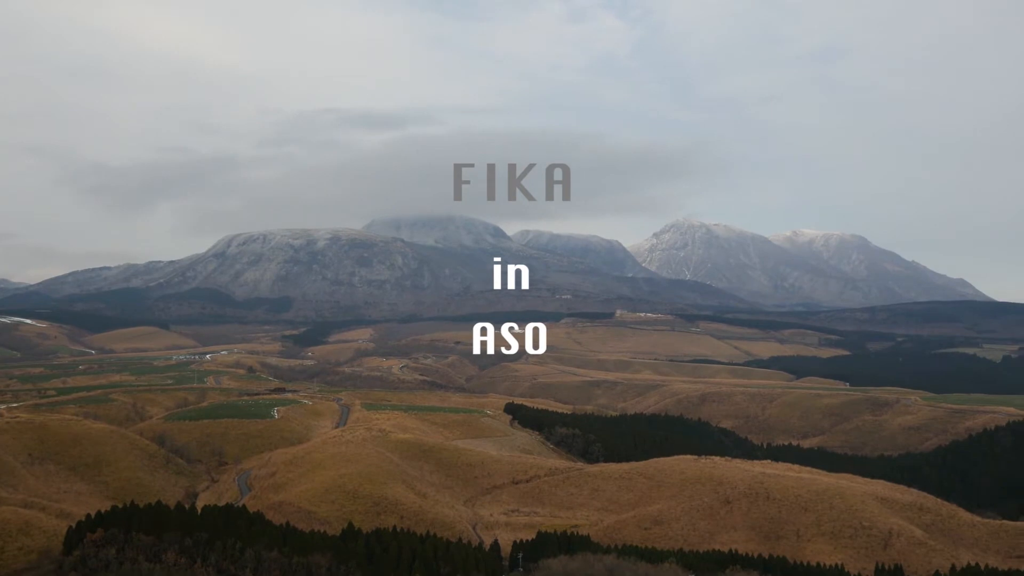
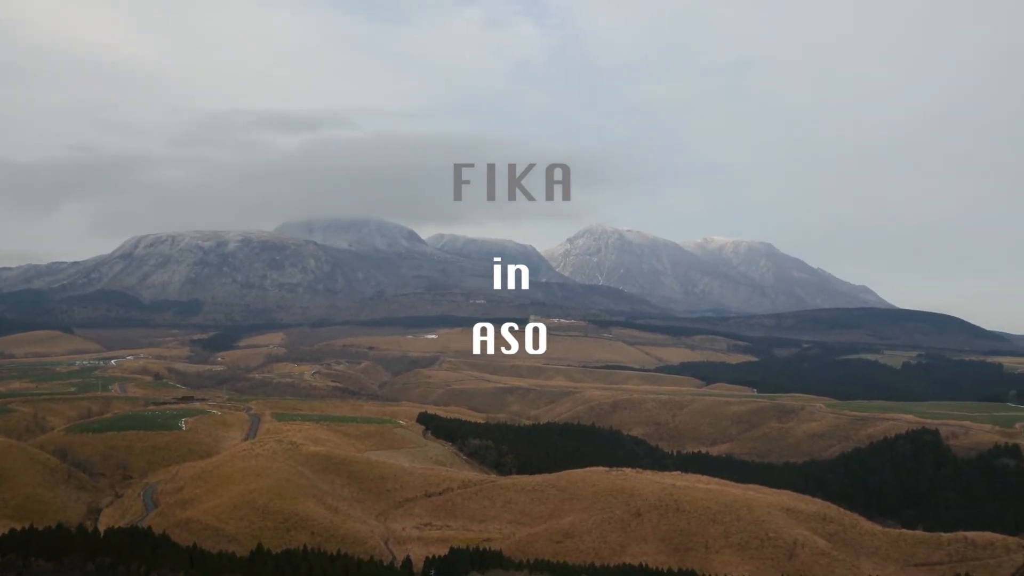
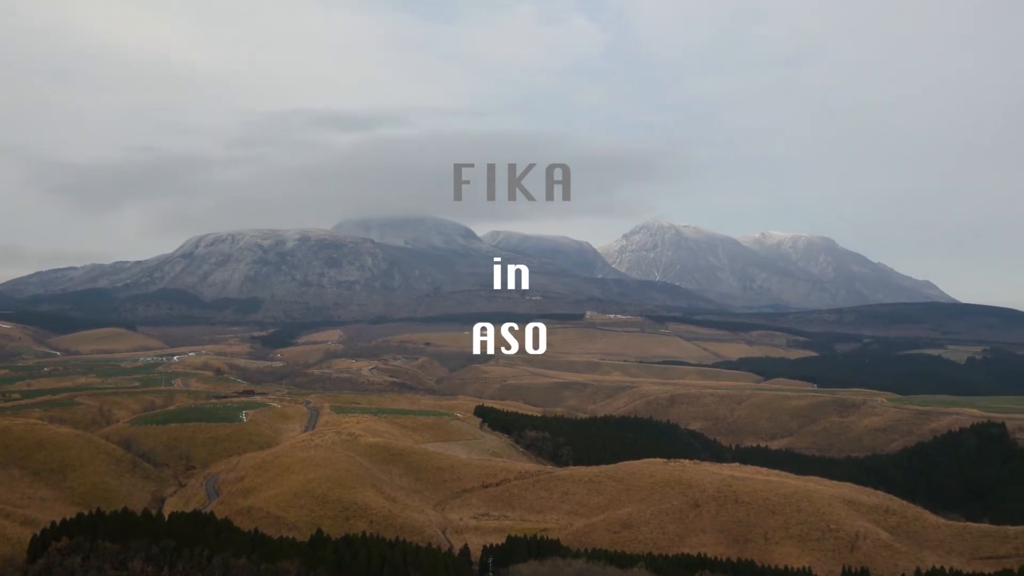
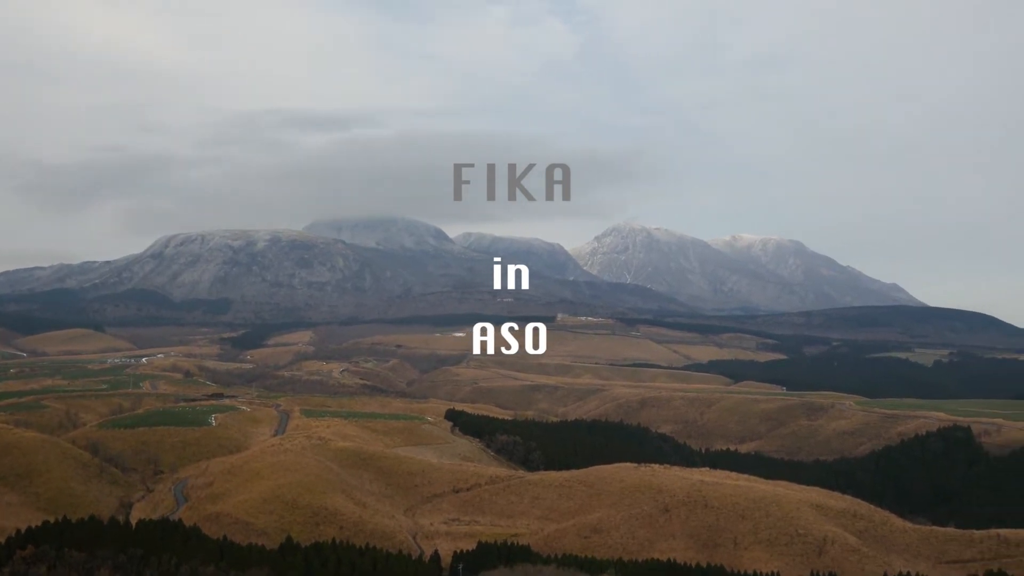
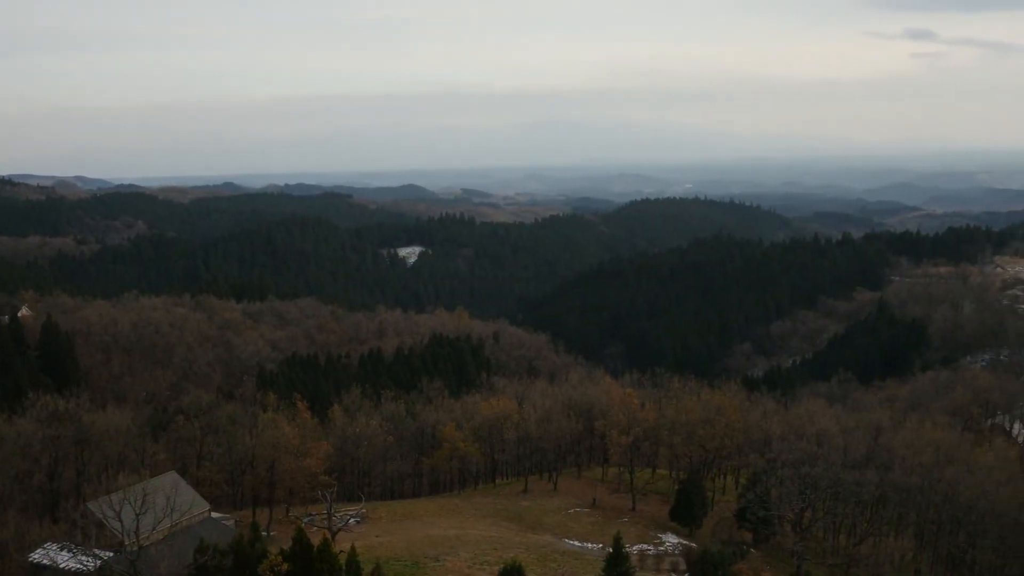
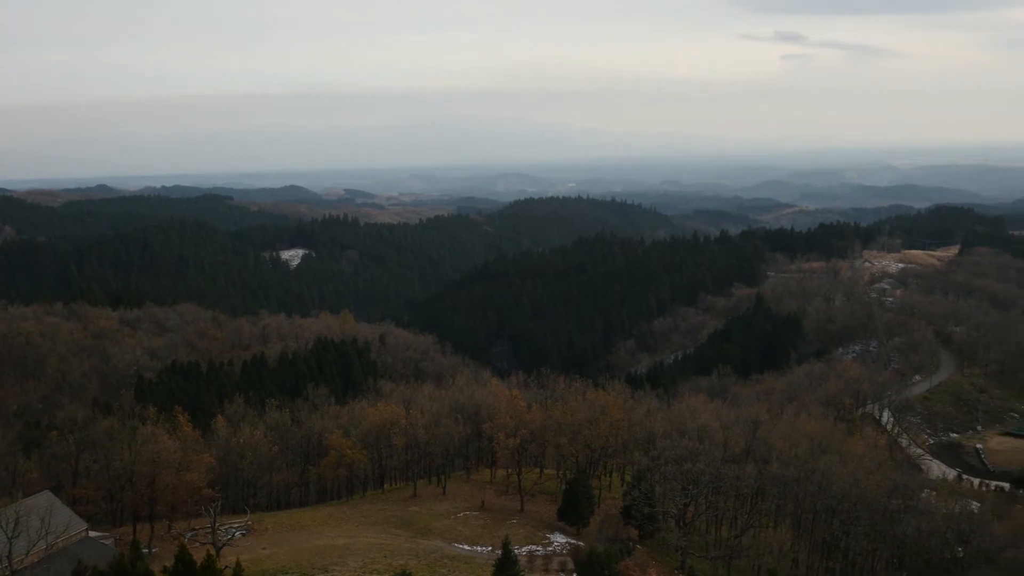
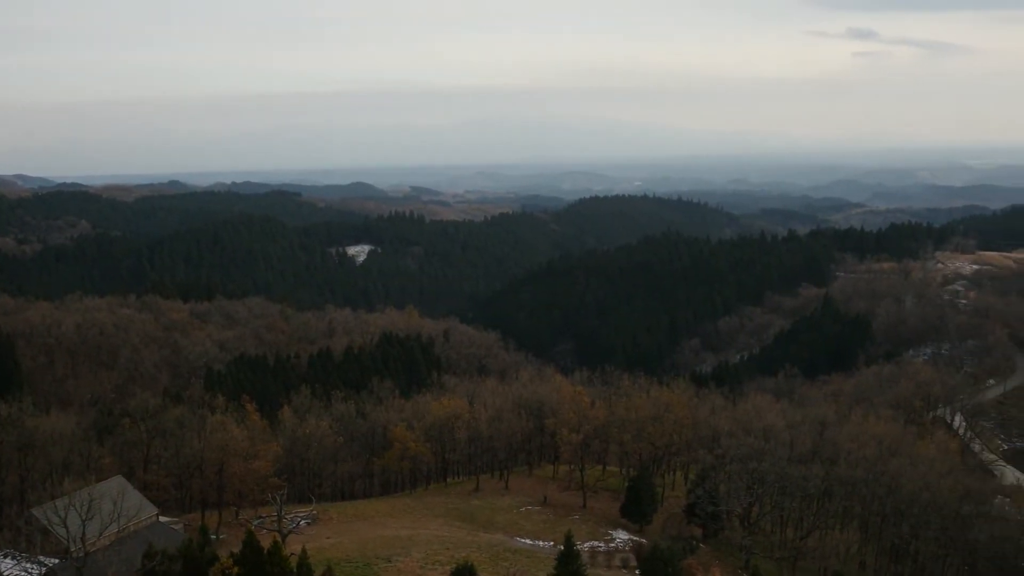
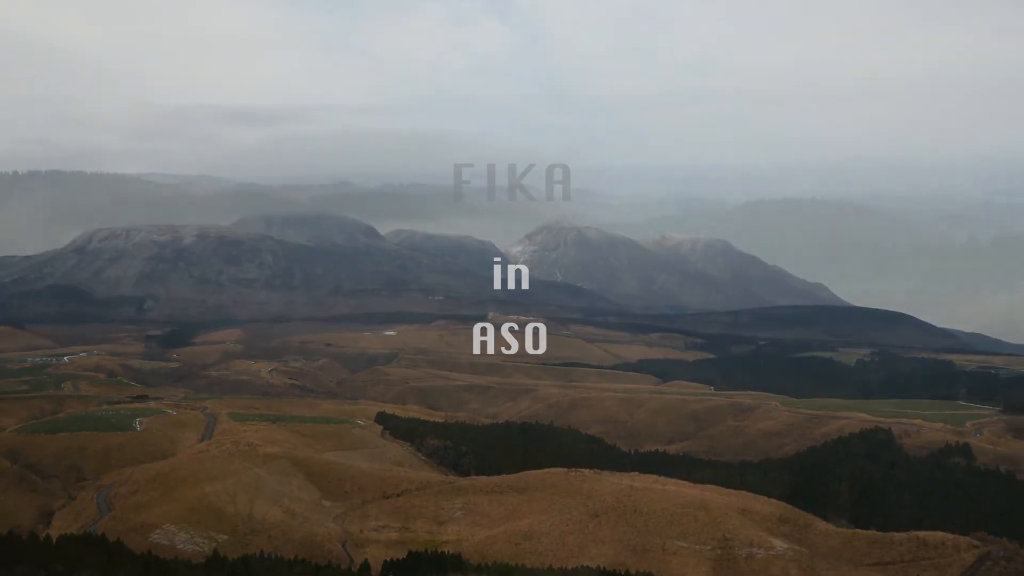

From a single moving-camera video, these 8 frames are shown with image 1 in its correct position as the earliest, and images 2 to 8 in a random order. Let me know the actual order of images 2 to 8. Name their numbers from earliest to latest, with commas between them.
3, 4, 2, 8, 5, 7, 6
